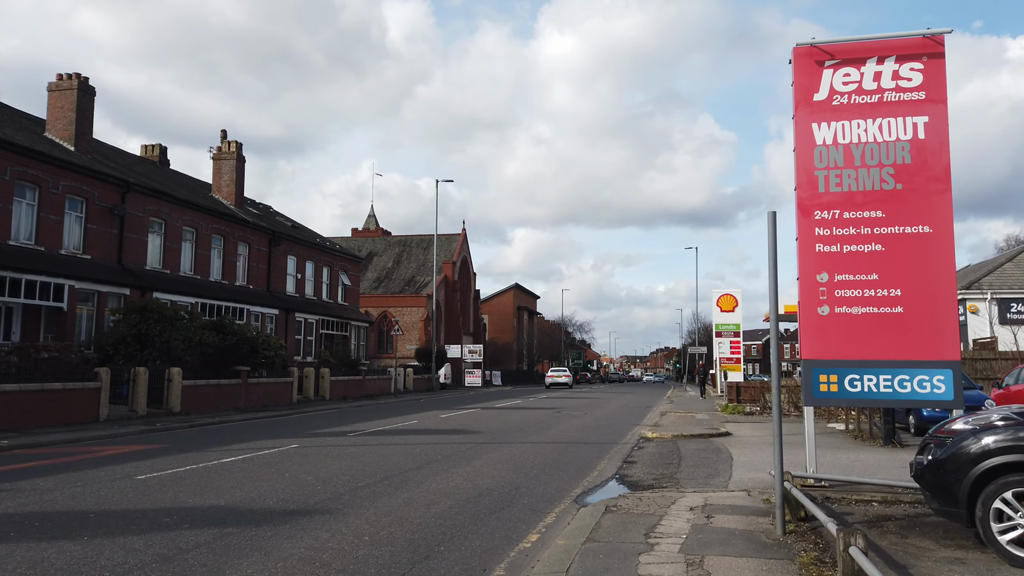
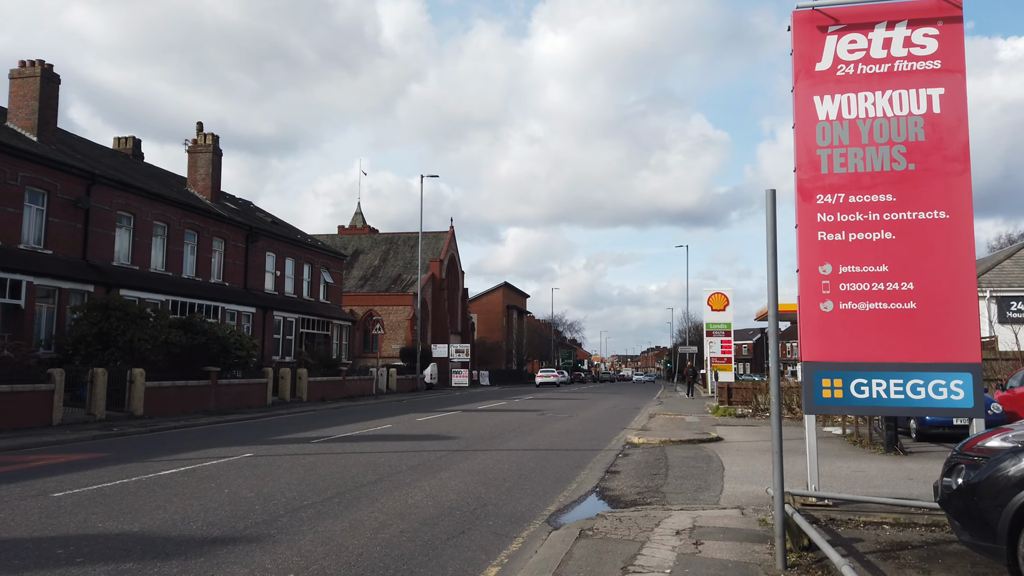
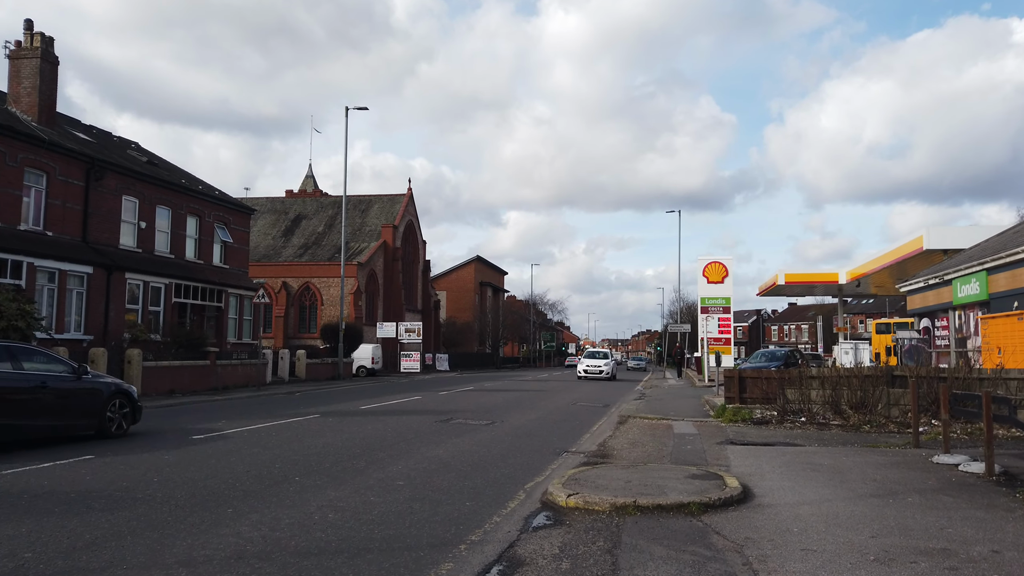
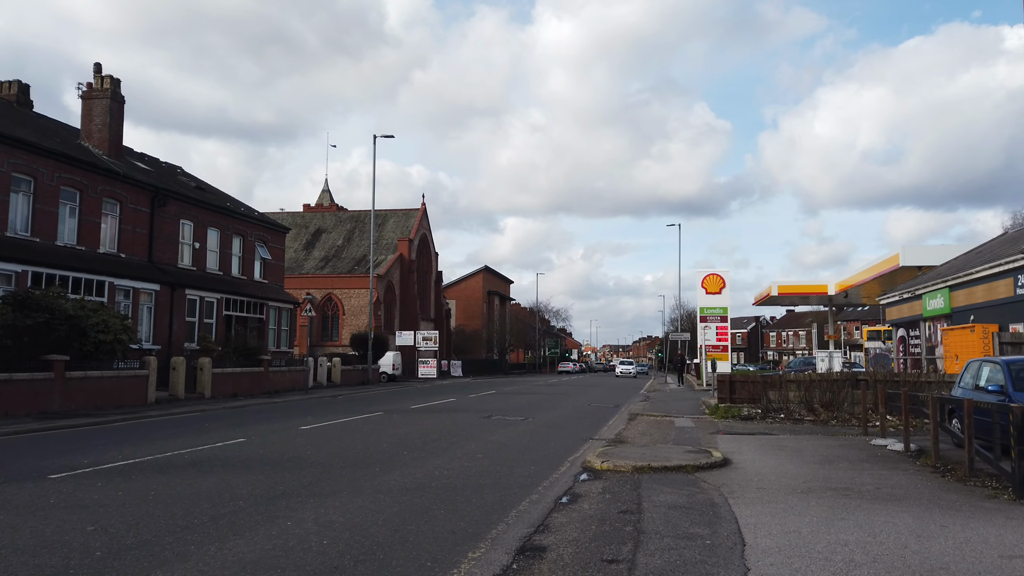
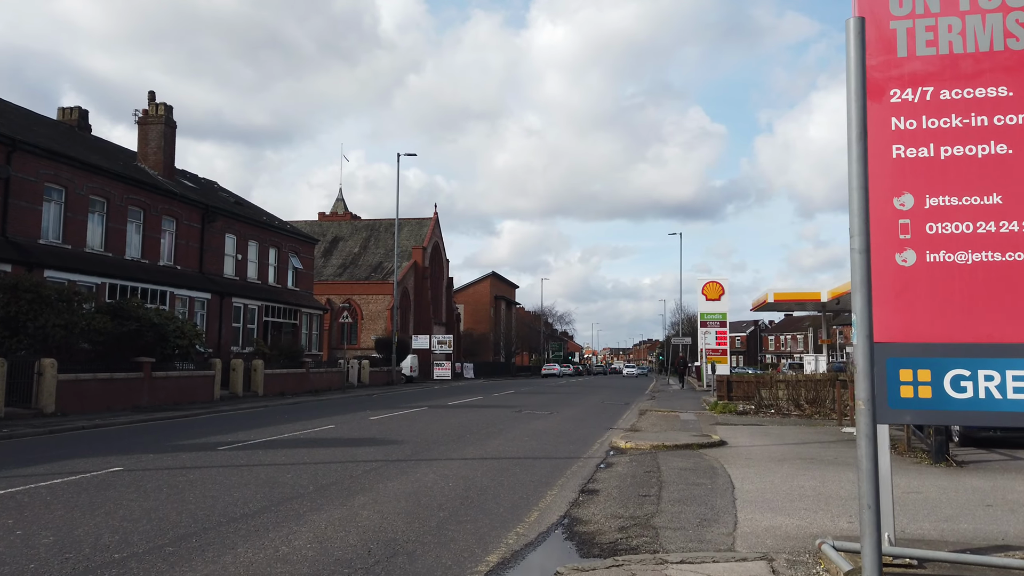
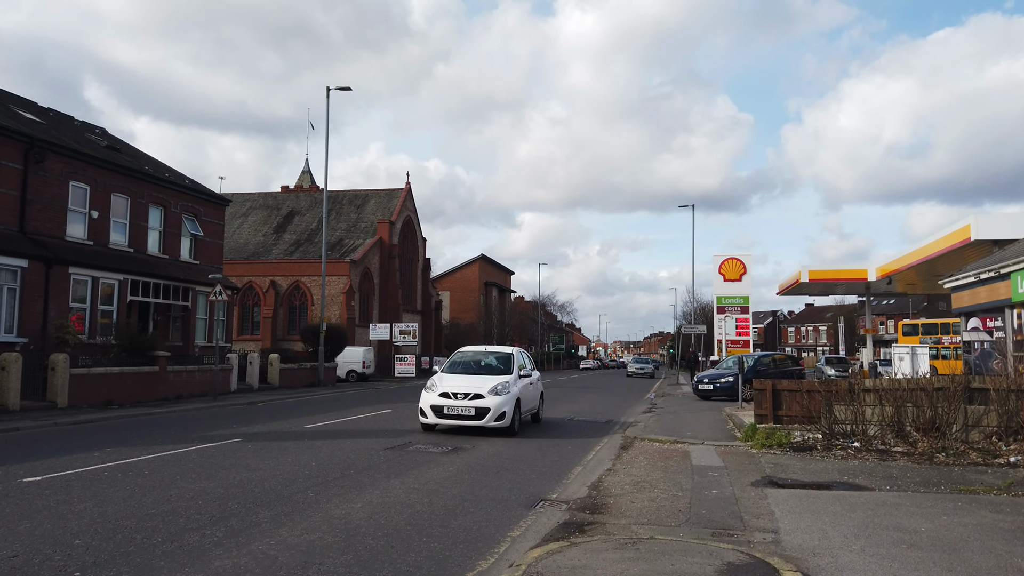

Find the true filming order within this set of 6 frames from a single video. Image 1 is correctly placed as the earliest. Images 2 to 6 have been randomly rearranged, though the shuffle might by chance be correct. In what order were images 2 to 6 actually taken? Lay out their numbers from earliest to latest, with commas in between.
2, 5, 4, 3, 6
